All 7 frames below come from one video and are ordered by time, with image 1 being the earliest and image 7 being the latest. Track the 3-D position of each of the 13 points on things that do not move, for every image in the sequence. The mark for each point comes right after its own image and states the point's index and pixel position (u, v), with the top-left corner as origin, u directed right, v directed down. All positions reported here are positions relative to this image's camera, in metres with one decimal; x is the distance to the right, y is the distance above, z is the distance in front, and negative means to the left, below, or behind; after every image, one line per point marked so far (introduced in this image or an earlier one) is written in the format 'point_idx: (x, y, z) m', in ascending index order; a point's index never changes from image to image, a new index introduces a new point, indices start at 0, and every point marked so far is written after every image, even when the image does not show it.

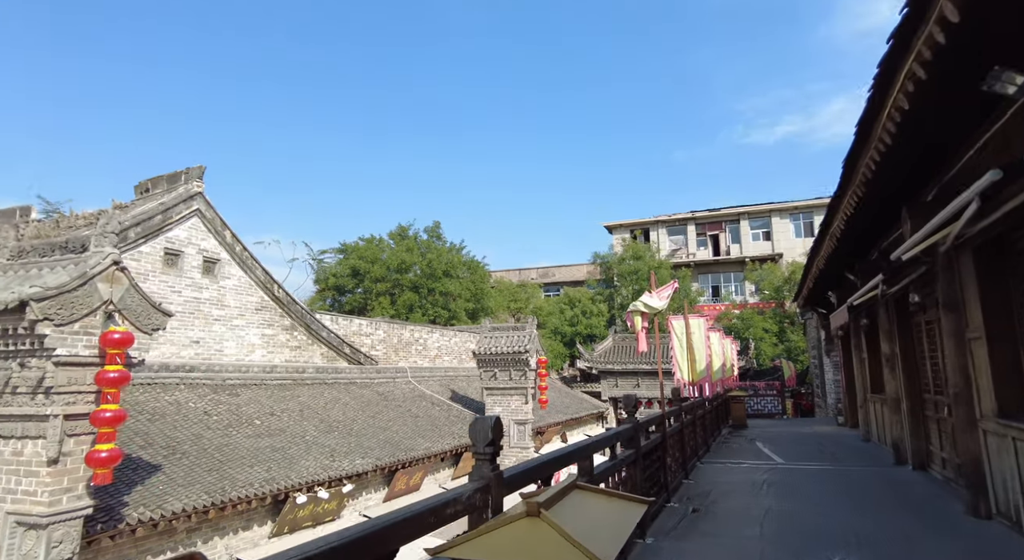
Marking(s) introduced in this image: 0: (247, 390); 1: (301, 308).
0: (-4.6, -1.9, +10.5) m
1: (-4.3, -0.6, +12.3) m
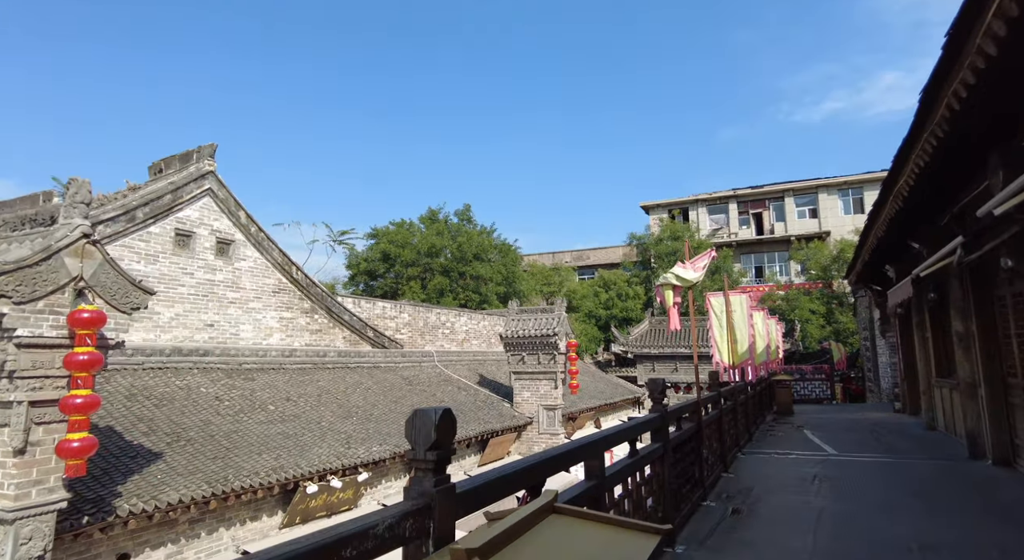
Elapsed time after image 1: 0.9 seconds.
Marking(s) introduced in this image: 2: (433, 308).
0: (-4.2, -1.6, +10.2) m
1: (-3.8, -0.2, +11.9) m
2: (-2.1, -0.8, +16.1) m
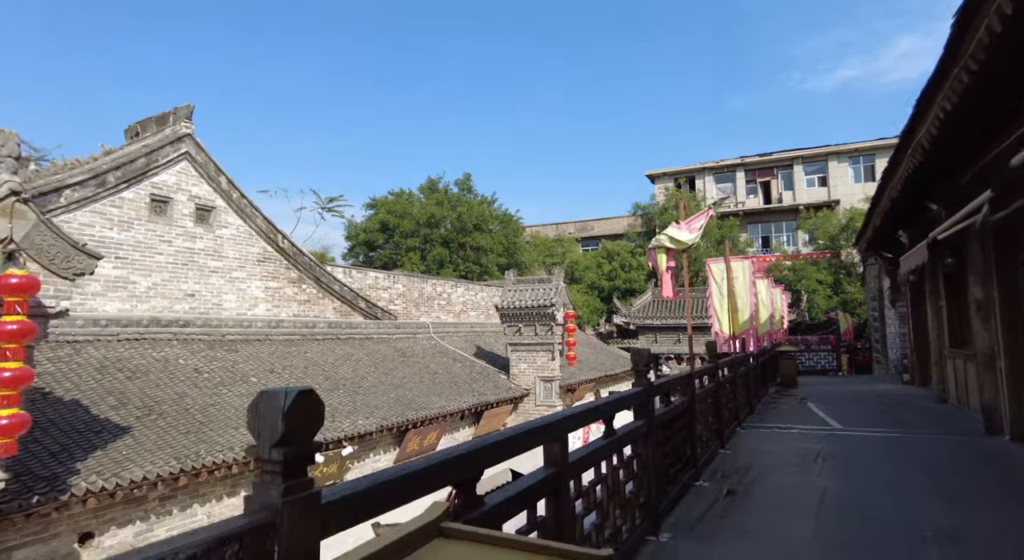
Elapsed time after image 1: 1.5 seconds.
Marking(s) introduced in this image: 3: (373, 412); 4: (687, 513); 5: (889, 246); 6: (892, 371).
0: (-4.3, -1.1, +9.9) m
1: (-3.9, +0.4, +11.5) m
2: (-2.2, 0.0, +15.7) m
3: (-2.1, -2.0, +9.2) m
4: (+1.1, -1.4, +3.6) m
5: (+6.0, +0.5, +9.6) m
6: (+8.4, -2.0, +13.3) m
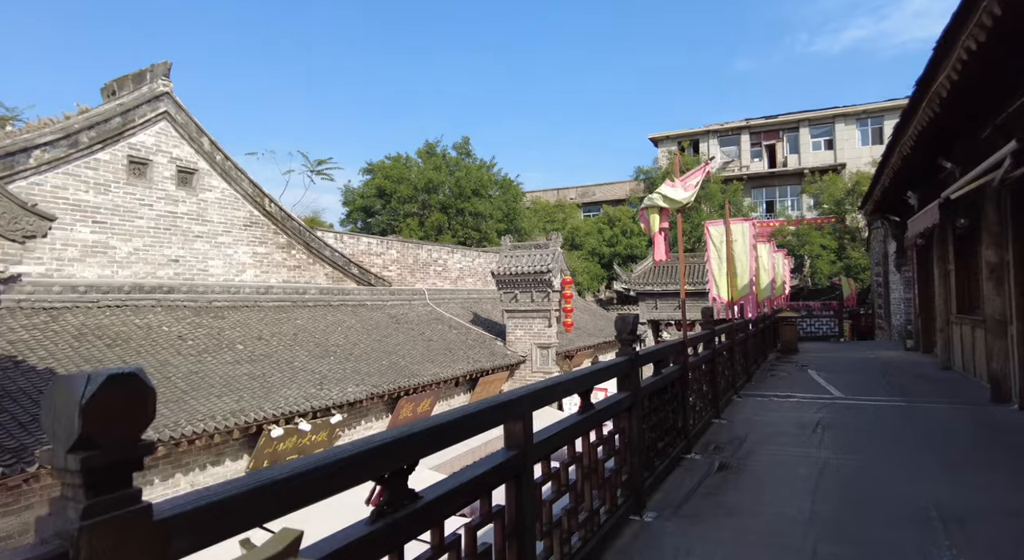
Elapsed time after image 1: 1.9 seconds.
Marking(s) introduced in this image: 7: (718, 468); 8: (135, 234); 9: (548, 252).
0: (-4.4, -0.5, +9.7) m
1: (-4.0, +1.0, +11.2) m
2: (-2.3, +0.9, +15.4) m
3: (-2.2, -1.5, +9.0) m
4: (+0.9, -1.2, +3.4) m
5: (+5.9, +1.1, +9.2) m
6: (+8.3, -1.2, +13.0) m
7: (+1.3, -1.2, +3.9) m
8: (-5.4, +0.7, +8.7) m
9: (+0.8, +0.6, +13.1) m
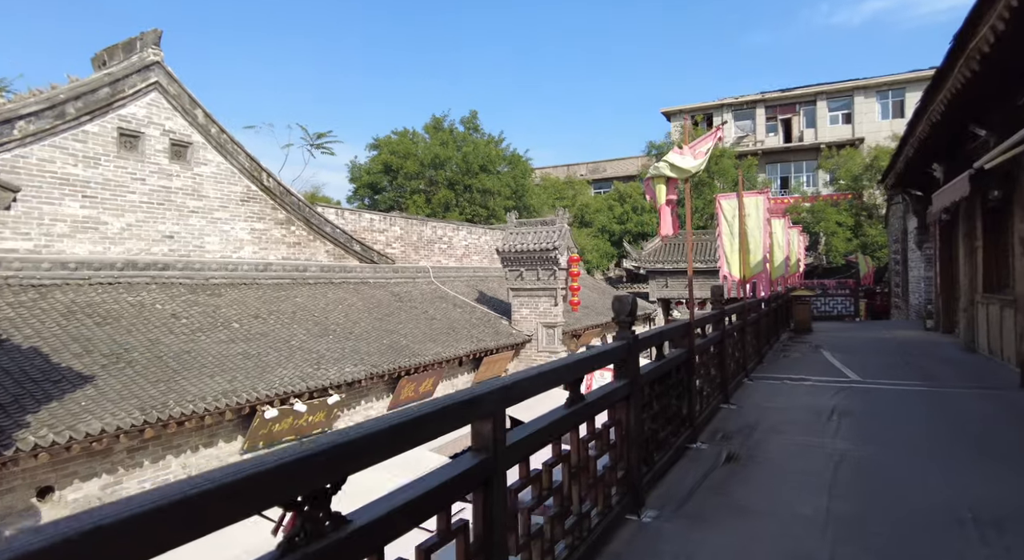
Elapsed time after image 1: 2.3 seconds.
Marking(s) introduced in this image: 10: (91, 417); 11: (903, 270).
0: (-4.4, -0.2, +9.5) m
1: (-3.9, +1.4, +10.9) m
2: (-2.1, +1.5, +15.1) m
3: (-2.2, -1.2, +8.8) m
4: (+0.9, -1.1, +3.1) m
5: (+5.9, +1.4, +8.8) m
6: (+8.4, -0.8, +12.6) m
7: (+1.3, -1.1, +3.6) m
8: (-5.4, +1.0, +8.5) m
9: (+0.9, +1.1, +12.7) m
10: (-3.8, -1.2, +5.4) m
11: (+9.1, +0.2, +13.9) m
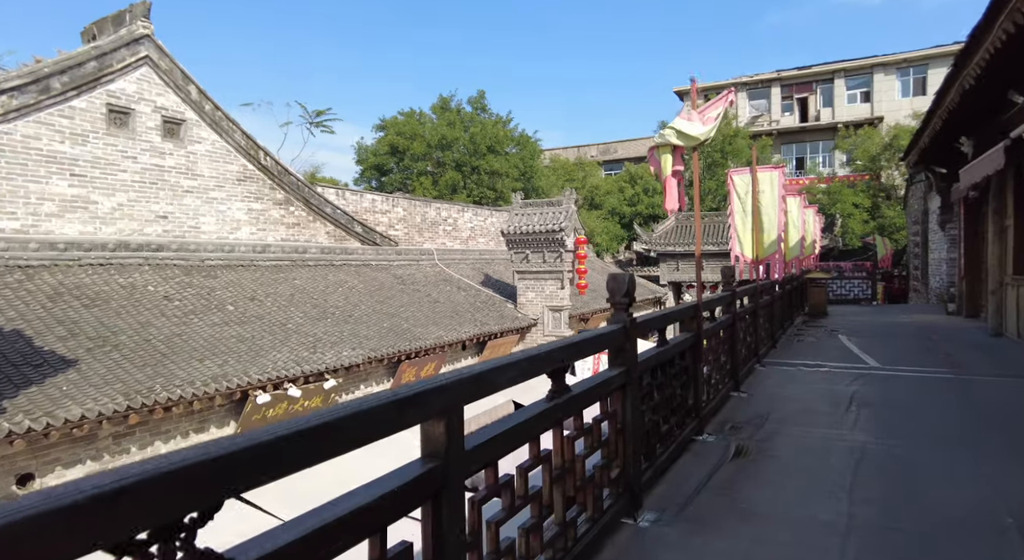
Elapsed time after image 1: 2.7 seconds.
0: (-4.3, +0.1, +9.2) m
1: (-3.8, +1.8, +10.6) m
2: (-2.0, +1.9, +14.8) m
3: (-2.2, -0.9, +8.6) m
4: (+0.8, -1.0, +2.9) m
5: (+6.0, +1.7, +8.3) m
6: (+8.5, -0.4, +12.2) m
7: (+1.2, -0.9, +3.3) m
8: (-5.4, +1.3, +8.2) m
9: (+1.0, +1.4, +12.4) m
10: (-3.8, -1.1, +5.2) m
11: (+9.2, +0.6, +13.4) m
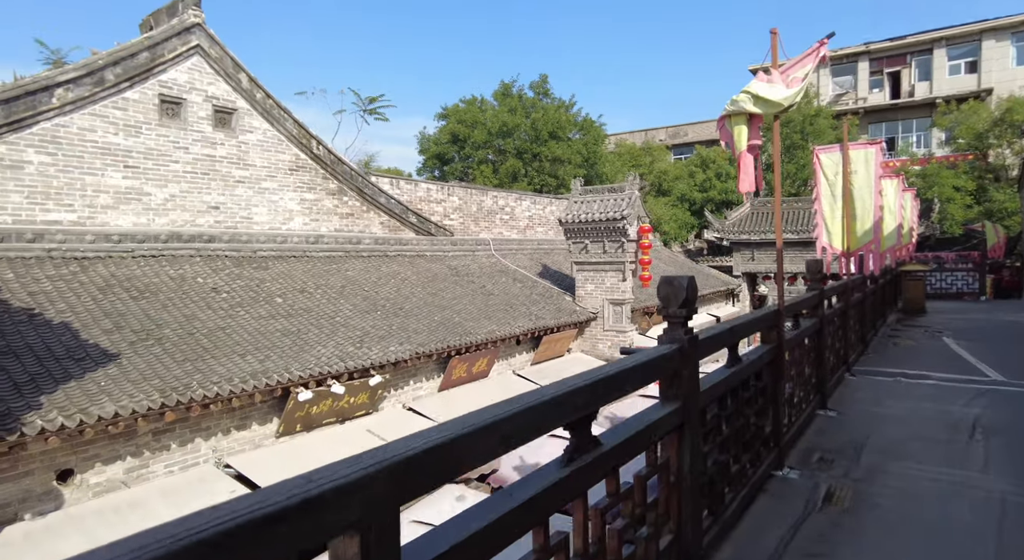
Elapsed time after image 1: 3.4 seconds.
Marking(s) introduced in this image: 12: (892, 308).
0: (-3.5, +0.3, +9.1) m
1: (-2.8, +1.9, +10.4) m
2: (-0.5, +2.1, +14.3) m
3: (-1.4, -0.8, +8.3) m
4: (+0.9, -1.0, +2.2) m
5: (+6.6, +1.7, +7.0) m
6: (+9.6, -0.3, +10.6) m
7: (+1.4, -1.0, +2.6) m
8: (-4.6, +1.4, +8.2) m
9: (+2.2, +1.6, +11.6) m
10: (-3.4, -1.0, +5.1) m
11: (+10.4, +0.8, +11.8) m
12: (+5.7, -0.4, +9.1) m
